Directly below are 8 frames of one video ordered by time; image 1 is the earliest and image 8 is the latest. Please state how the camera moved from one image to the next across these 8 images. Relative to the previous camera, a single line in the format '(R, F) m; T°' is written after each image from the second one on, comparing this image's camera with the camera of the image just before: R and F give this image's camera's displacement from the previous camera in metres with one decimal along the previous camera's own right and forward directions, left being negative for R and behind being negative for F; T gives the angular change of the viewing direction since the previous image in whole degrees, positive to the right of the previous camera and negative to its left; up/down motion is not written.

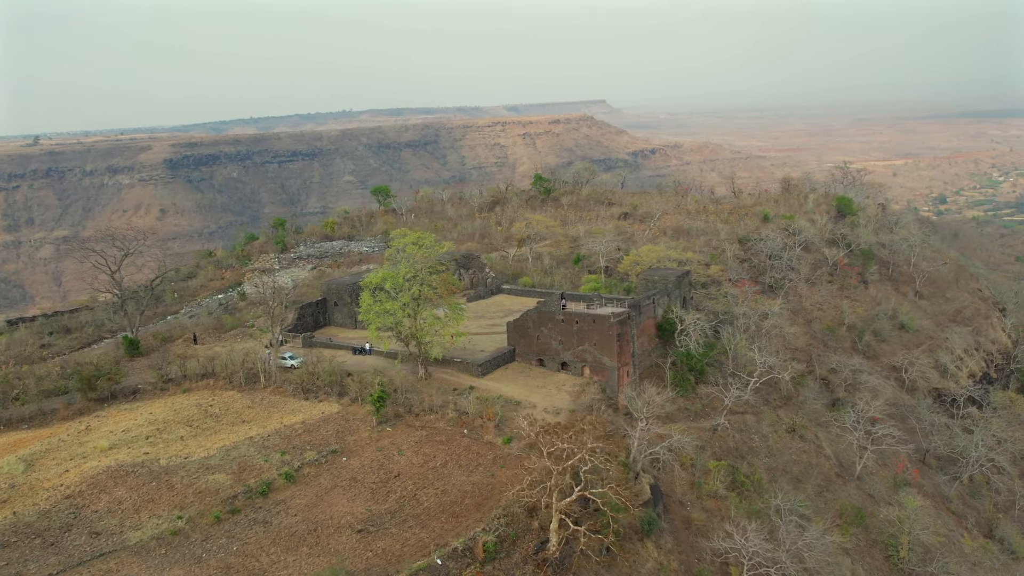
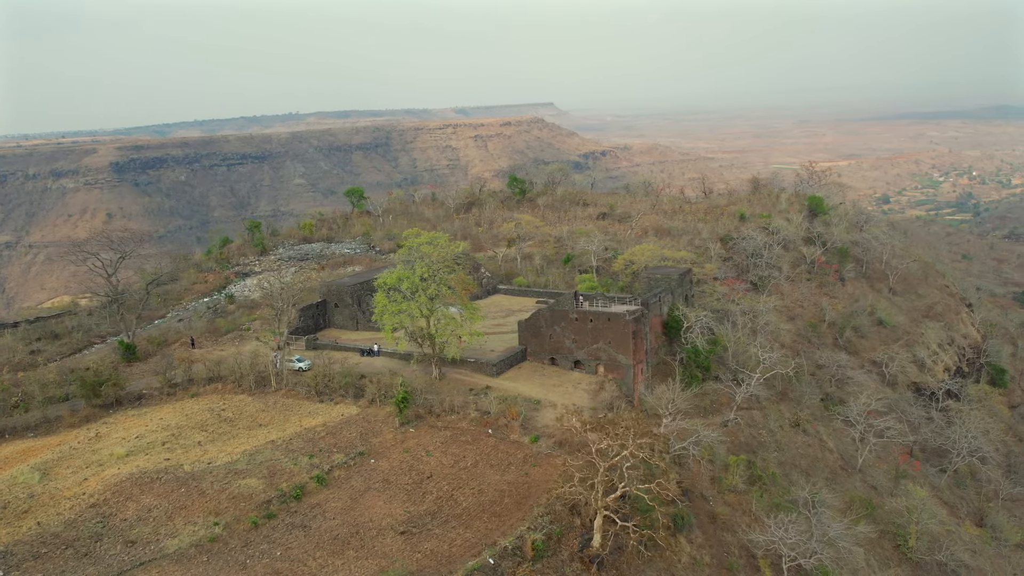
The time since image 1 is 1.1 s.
(-1.7, +0.1) m; +3°
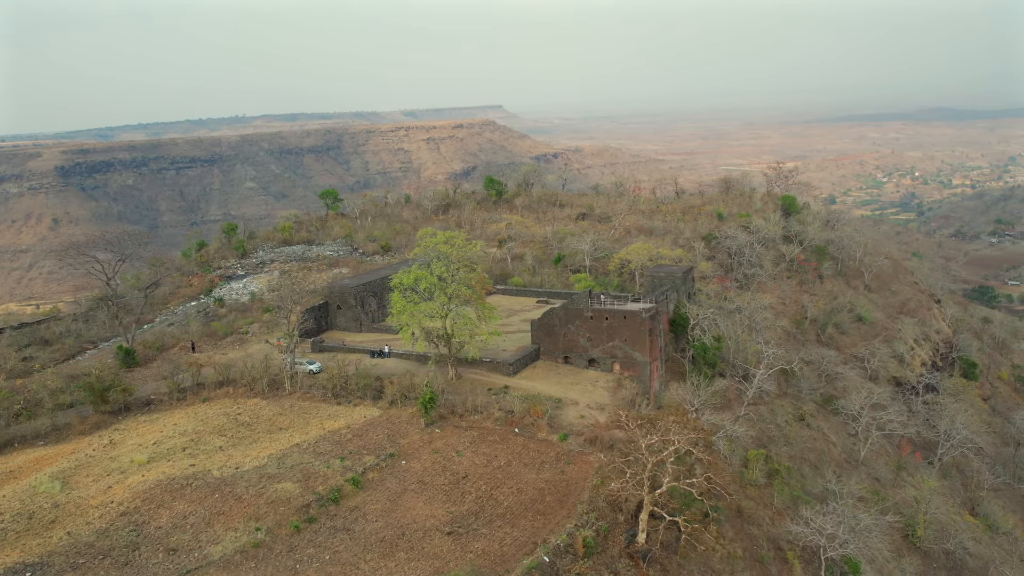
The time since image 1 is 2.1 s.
(-1.7, +0.1) m; +2°
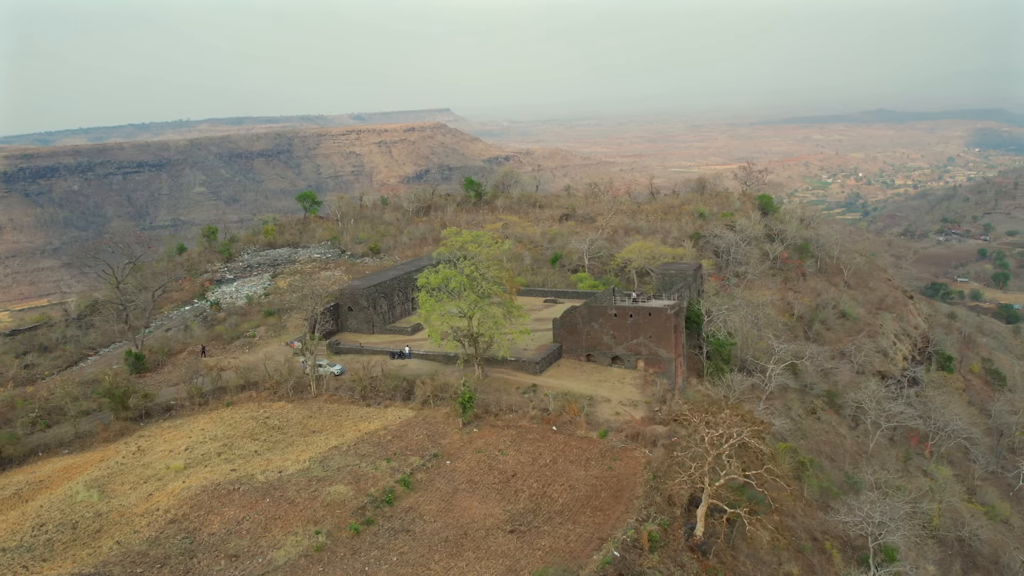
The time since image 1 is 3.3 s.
(-2.0, +0.1) m; +2°
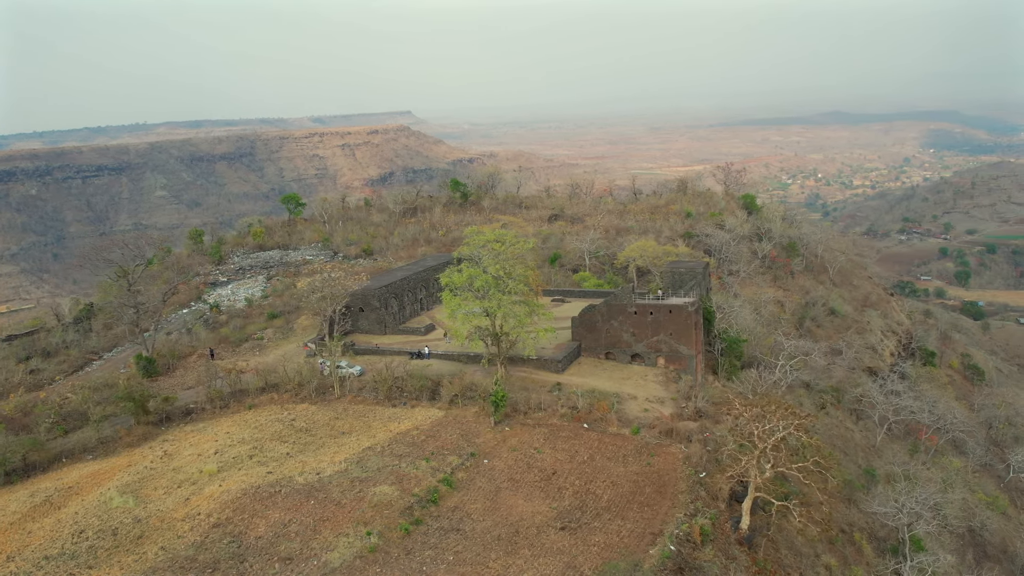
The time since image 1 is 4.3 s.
(-1.6, +0.1) m; +2°
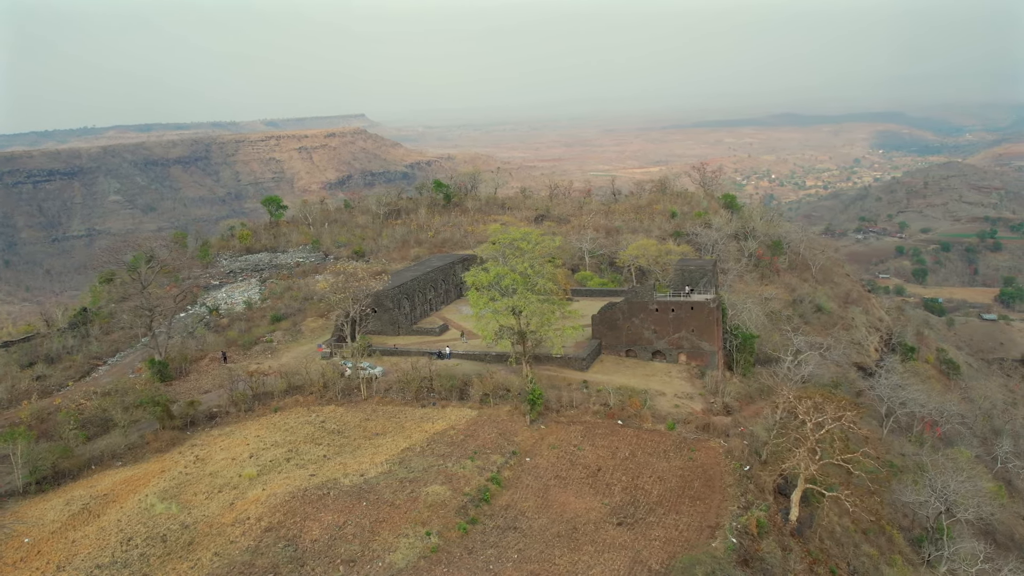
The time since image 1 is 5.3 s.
(-1.8, +0.1) m; +2°
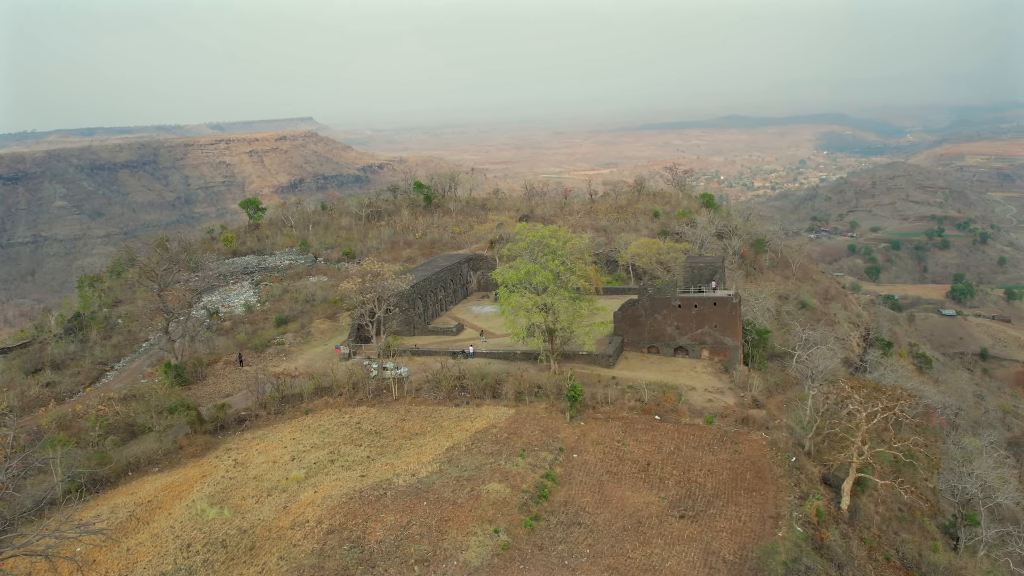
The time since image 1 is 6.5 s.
(-2.0, 0.0) m; +2°
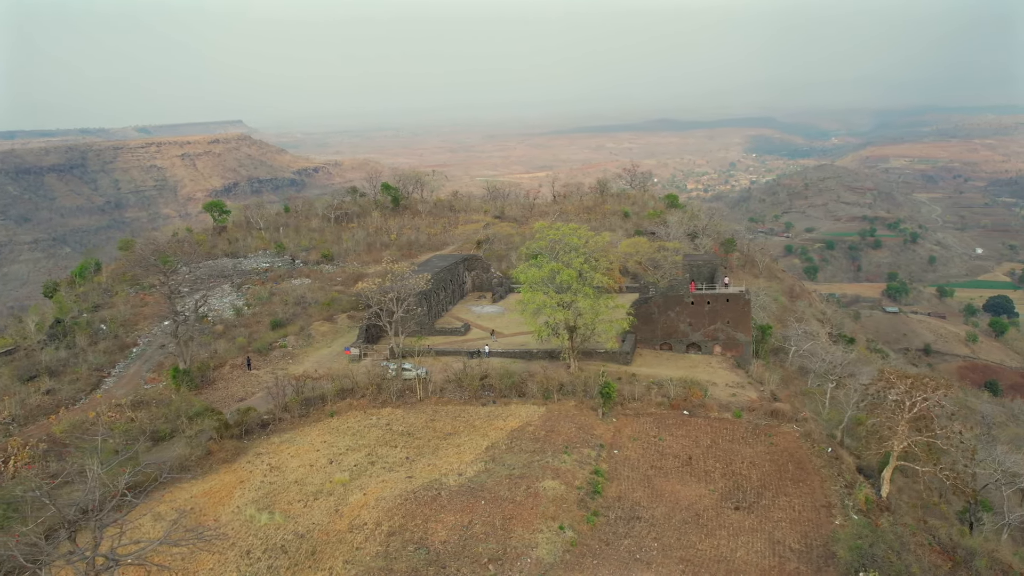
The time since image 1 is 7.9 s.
(-2.2, 0.0) m; +3°
